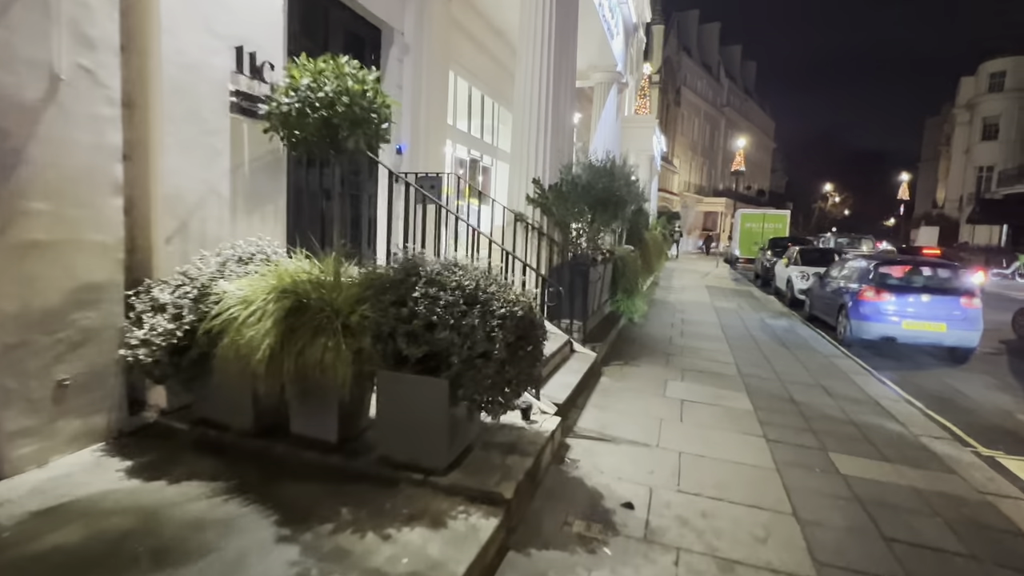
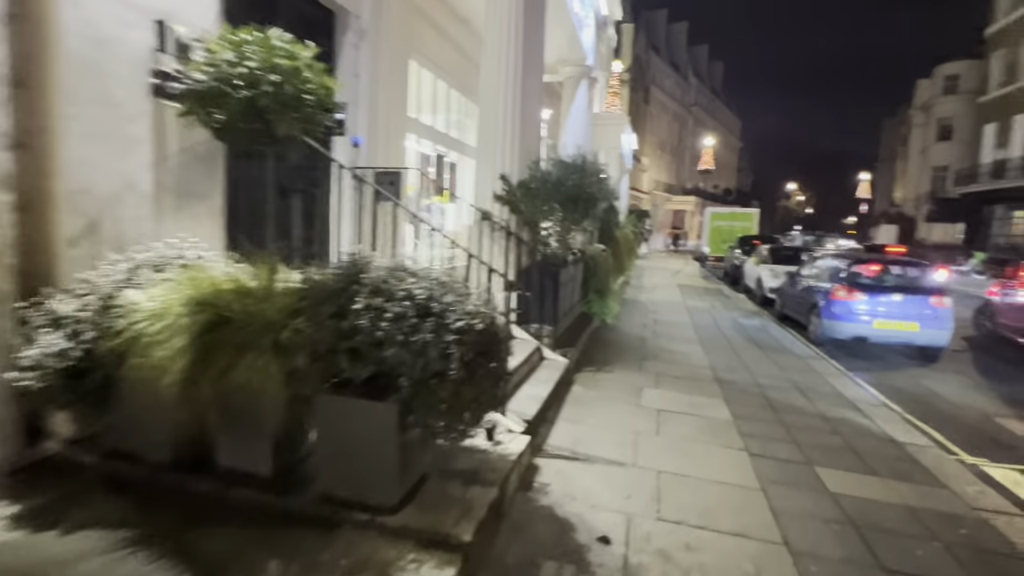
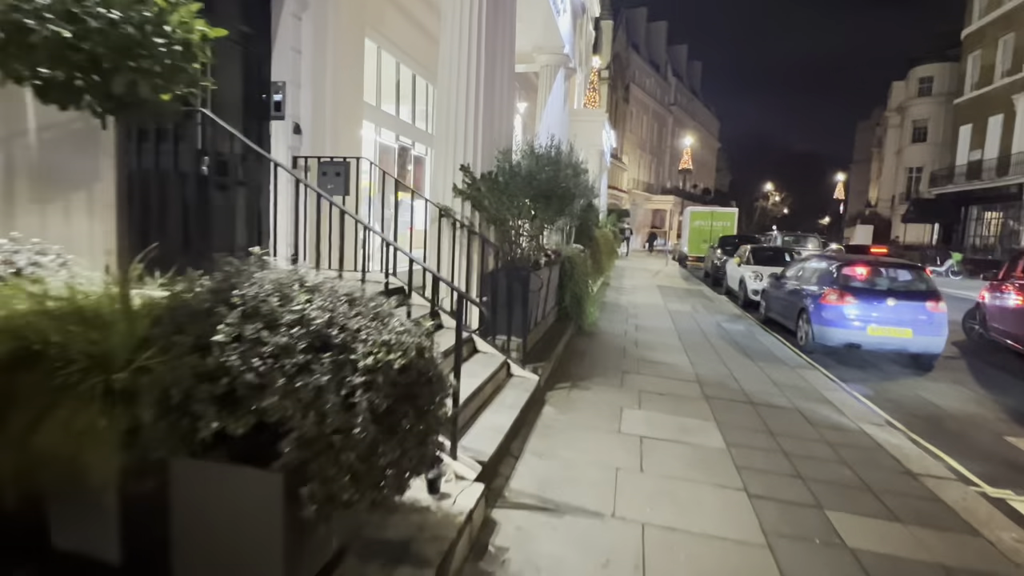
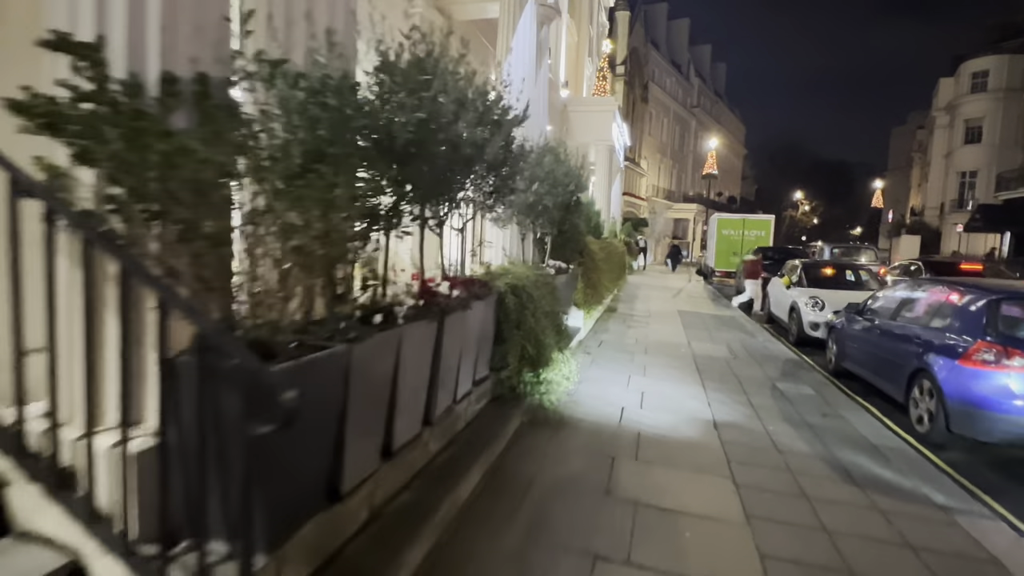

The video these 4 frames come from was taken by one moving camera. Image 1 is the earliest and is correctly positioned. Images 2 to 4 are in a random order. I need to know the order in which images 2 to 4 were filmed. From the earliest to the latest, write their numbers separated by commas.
2, 3, 4
